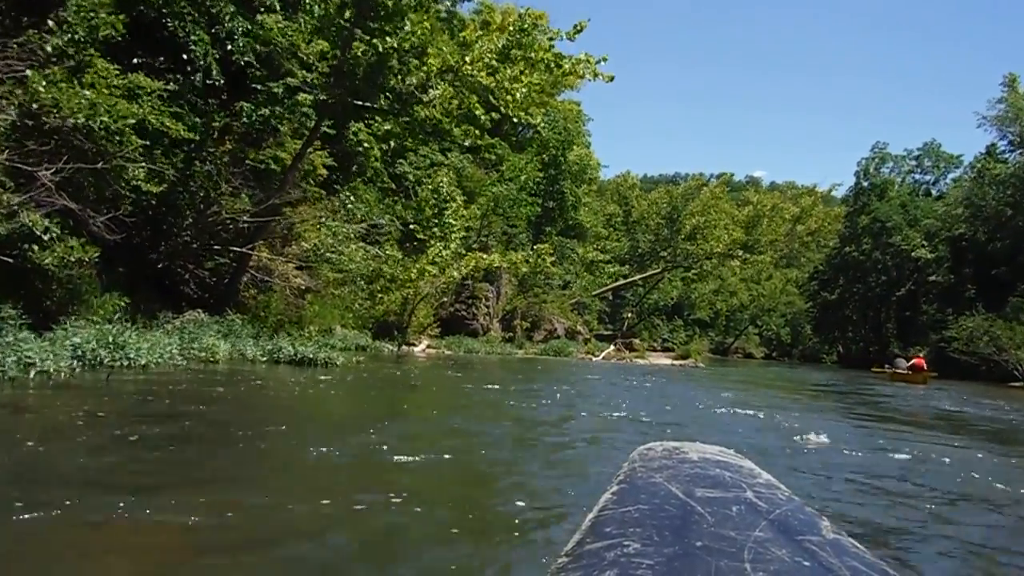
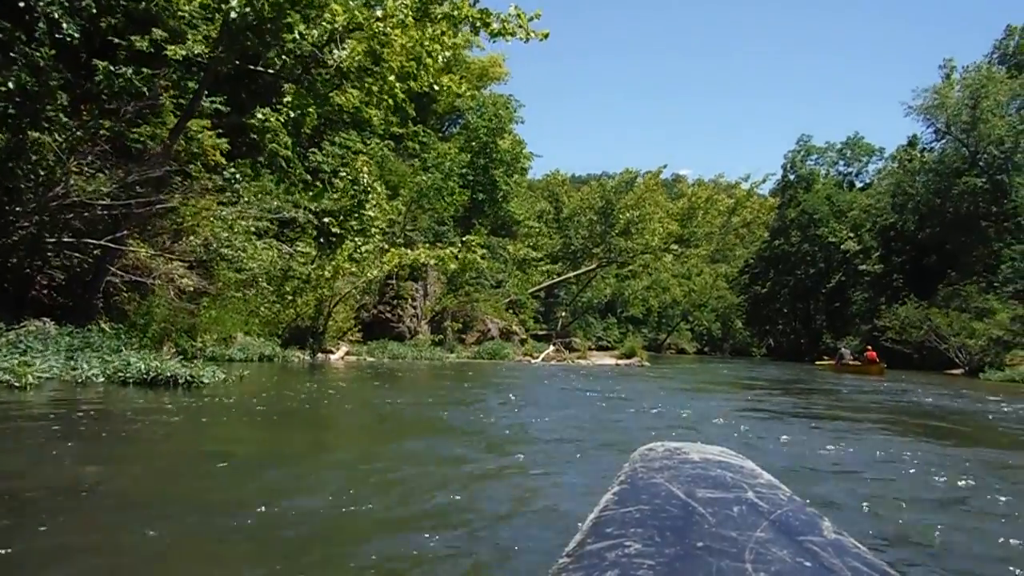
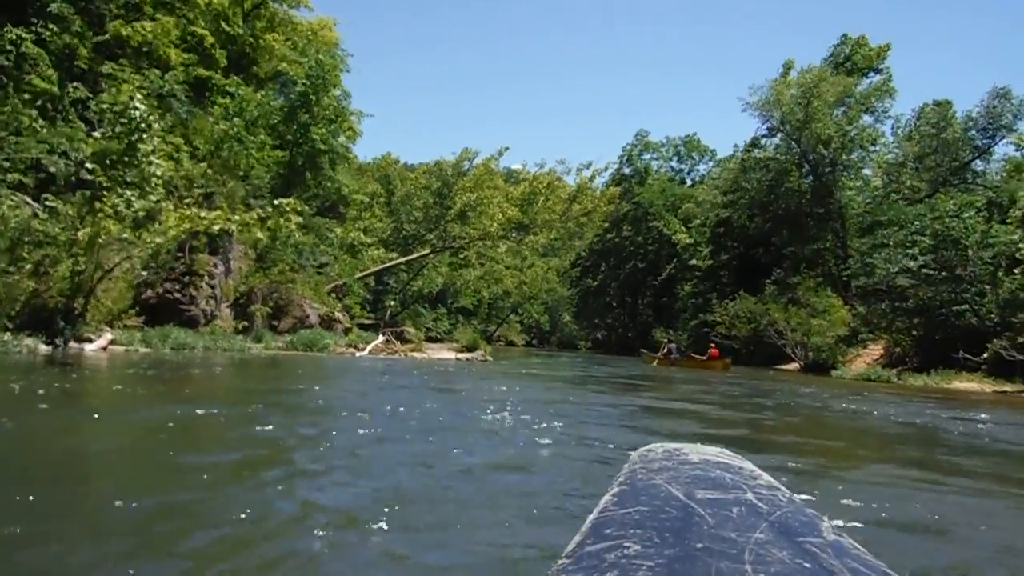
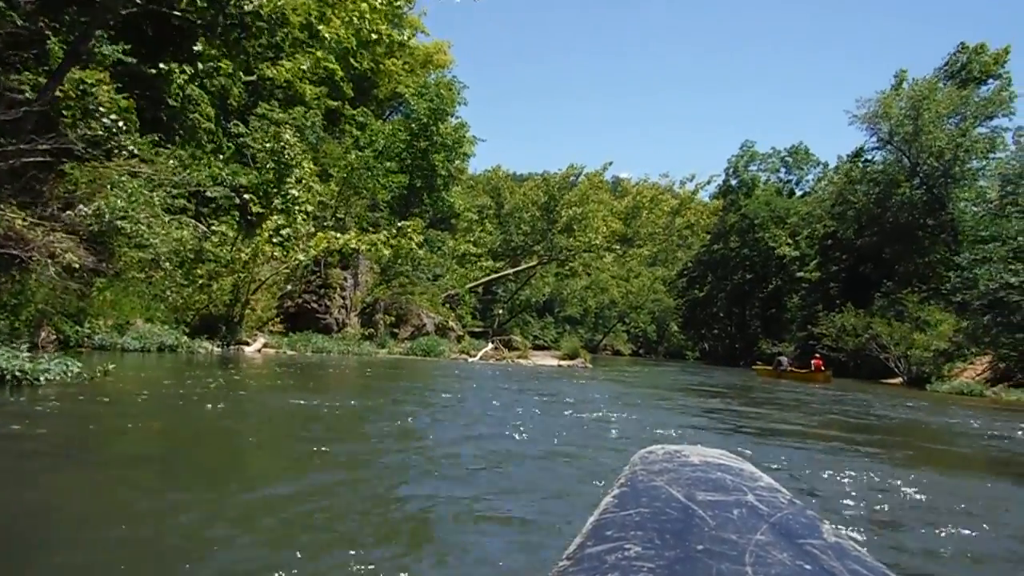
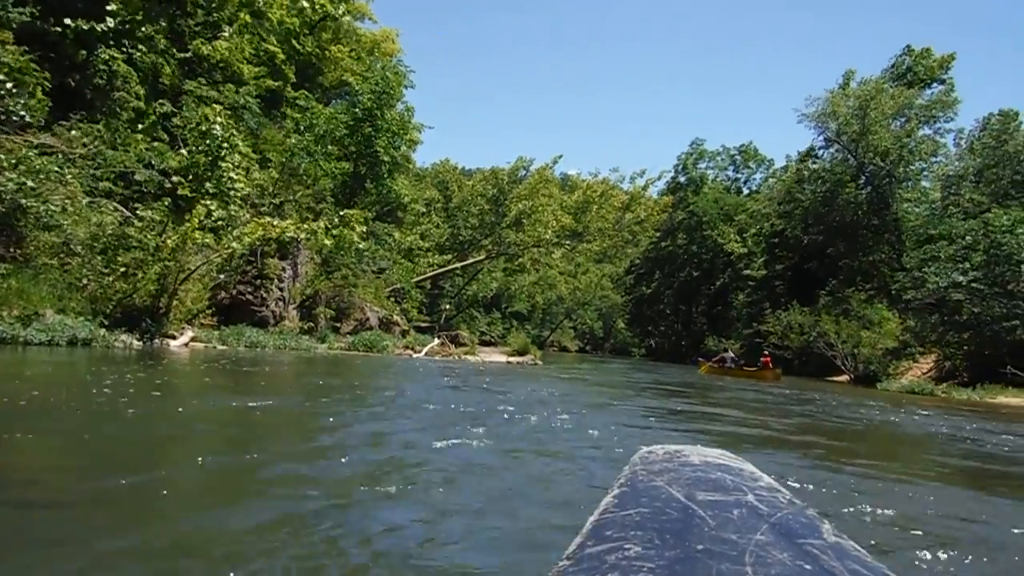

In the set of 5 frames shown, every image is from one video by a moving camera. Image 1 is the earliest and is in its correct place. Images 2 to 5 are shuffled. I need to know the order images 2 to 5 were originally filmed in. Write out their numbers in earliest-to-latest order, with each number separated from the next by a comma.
2, 4, 5, 3
